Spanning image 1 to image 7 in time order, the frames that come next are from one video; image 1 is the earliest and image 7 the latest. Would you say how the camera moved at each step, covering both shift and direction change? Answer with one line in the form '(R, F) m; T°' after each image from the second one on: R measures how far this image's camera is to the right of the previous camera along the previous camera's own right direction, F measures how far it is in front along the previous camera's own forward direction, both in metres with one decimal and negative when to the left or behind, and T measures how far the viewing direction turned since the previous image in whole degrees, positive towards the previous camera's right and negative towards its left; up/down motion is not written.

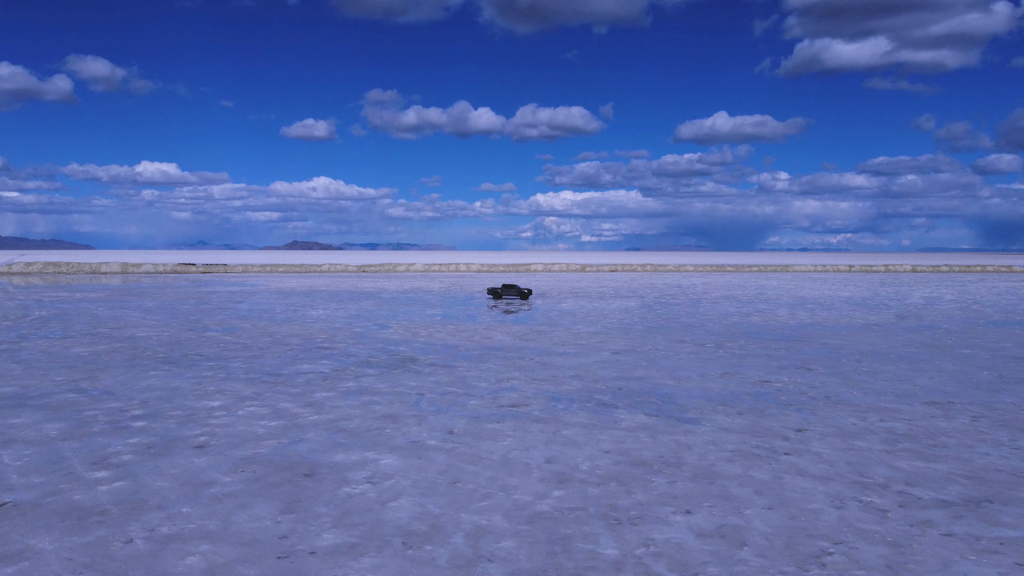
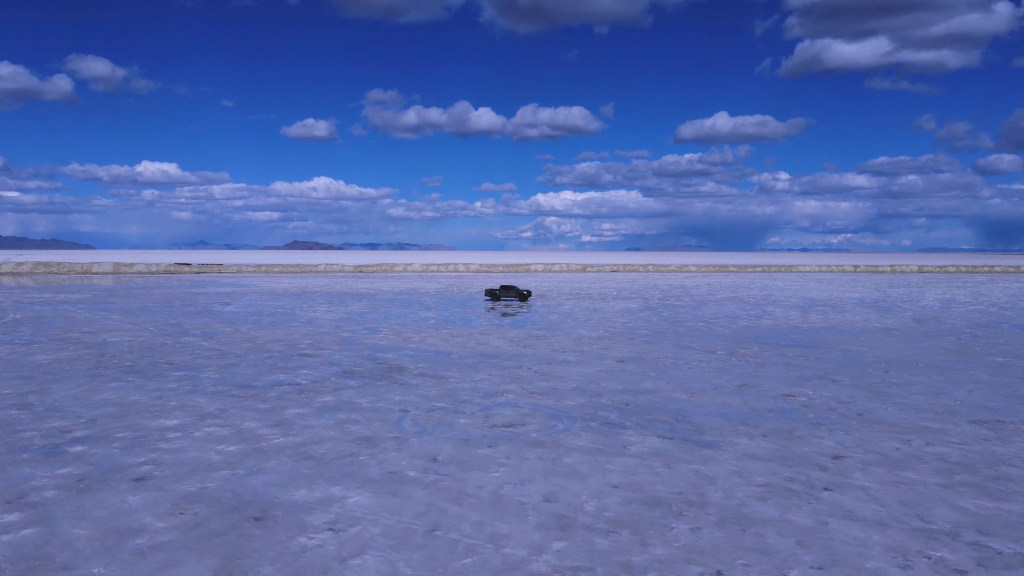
(+0.1, +1.3) m; 0°
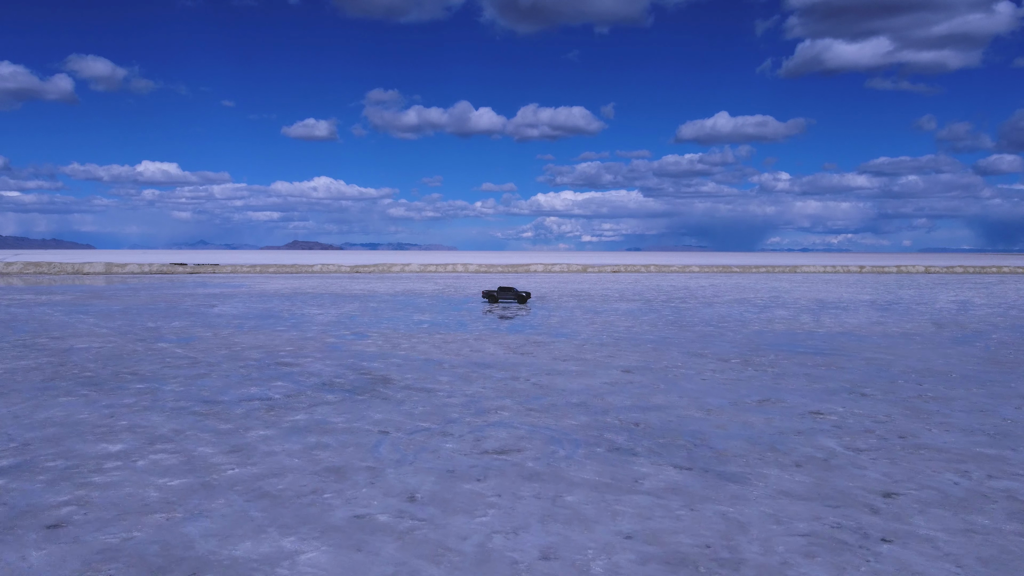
(+0.1, +1.3) m; 0°
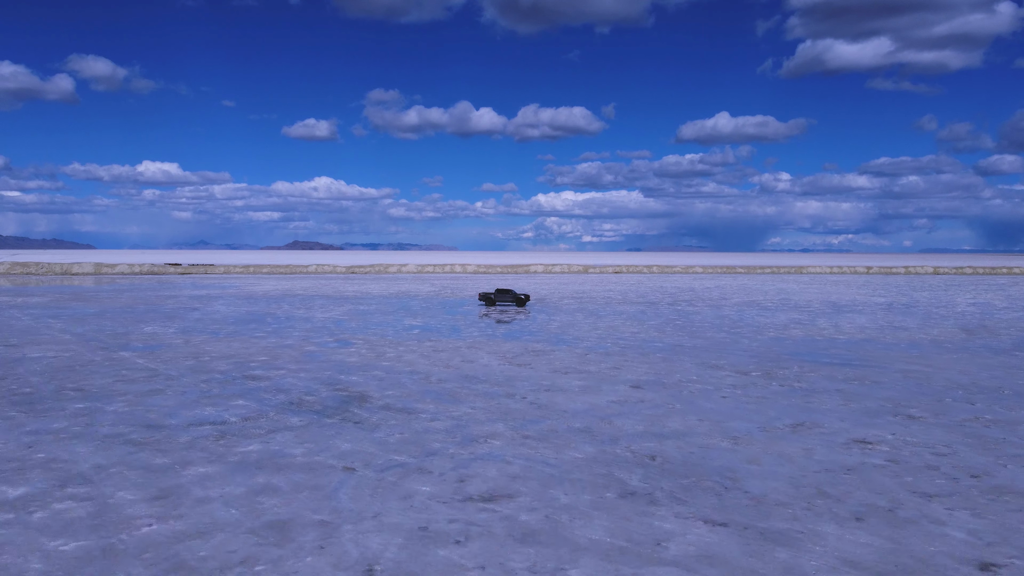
(+0.1, +1.6) m; 0°
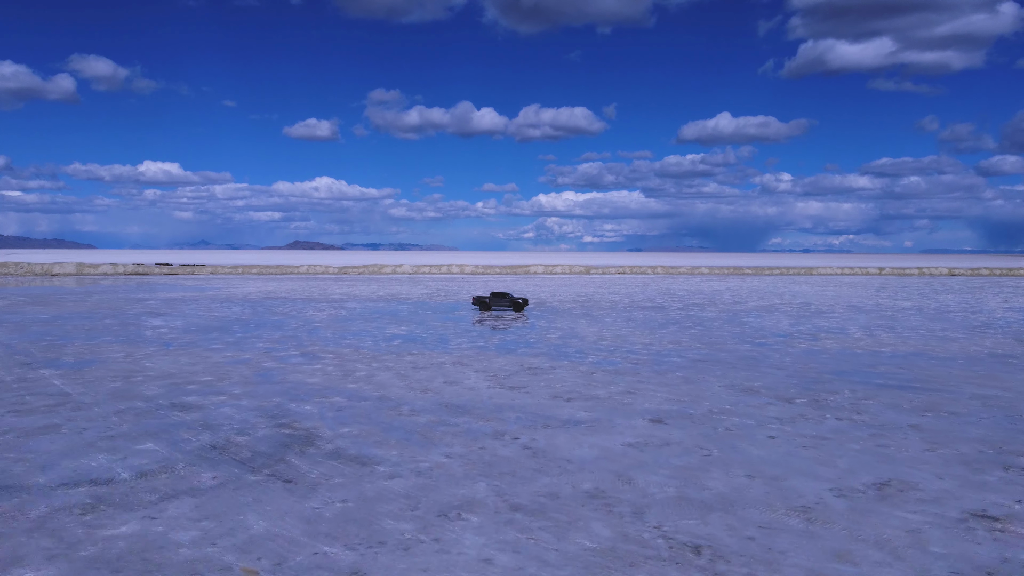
(+0.1, +2.6) m; 0°
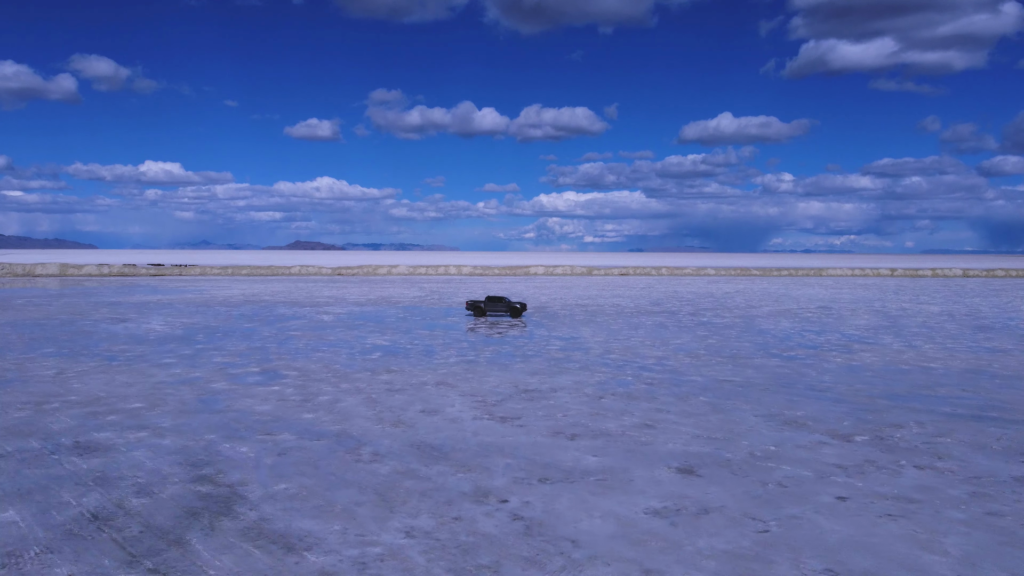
(+0.1, +2.3) m; 0°
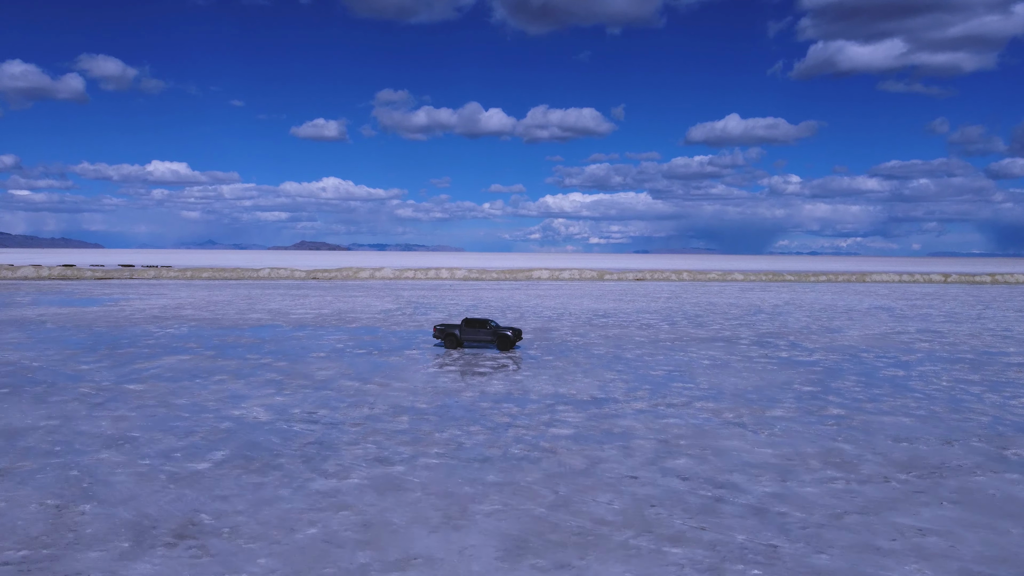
(+0.3, +8.3) m; 0°
